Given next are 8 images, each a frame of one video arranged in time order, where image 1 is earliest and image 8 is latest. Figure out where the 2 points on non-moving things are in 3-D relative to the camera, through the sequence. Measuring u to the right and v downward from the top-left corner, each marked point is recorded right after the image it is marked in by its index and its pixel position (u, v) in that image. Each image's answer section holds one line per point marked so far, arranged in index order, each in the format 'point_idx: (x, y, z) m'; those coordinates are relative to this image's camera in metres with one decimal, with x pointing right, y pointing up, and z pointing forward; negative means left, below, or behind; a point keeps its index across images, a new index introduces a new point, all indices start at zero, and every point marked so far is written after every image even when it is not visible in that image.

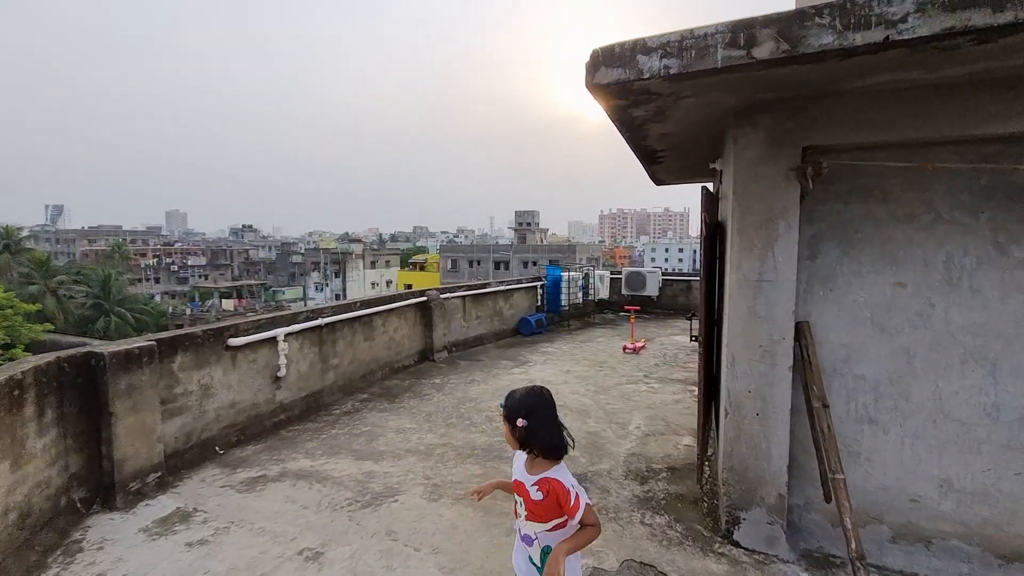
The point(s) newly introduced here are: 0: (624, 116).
0: (+0.6, +1.0, +2.7) m
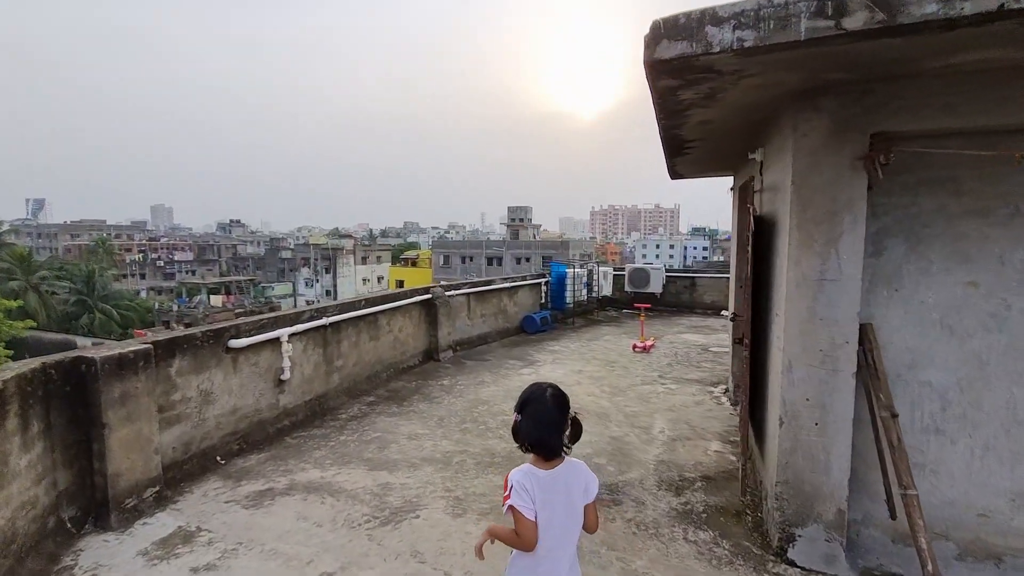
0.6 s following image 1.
0: (+0.8, +1.0, +2.5) m
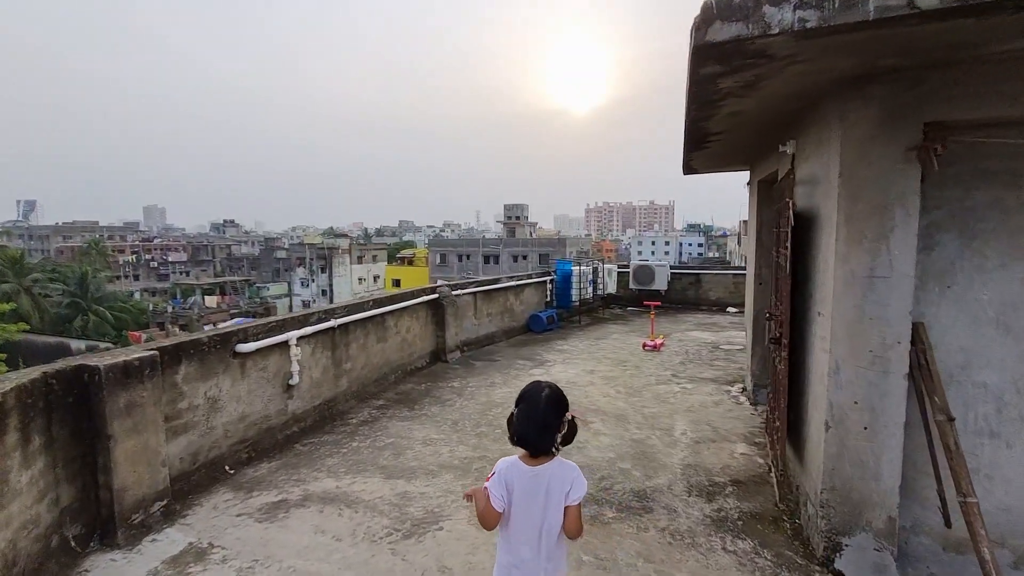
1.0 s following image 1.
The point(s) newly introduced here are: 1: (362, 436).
0: (+0.9, +1.0, +2.3) m
1: (-1.2, -1.2, +3.9) m
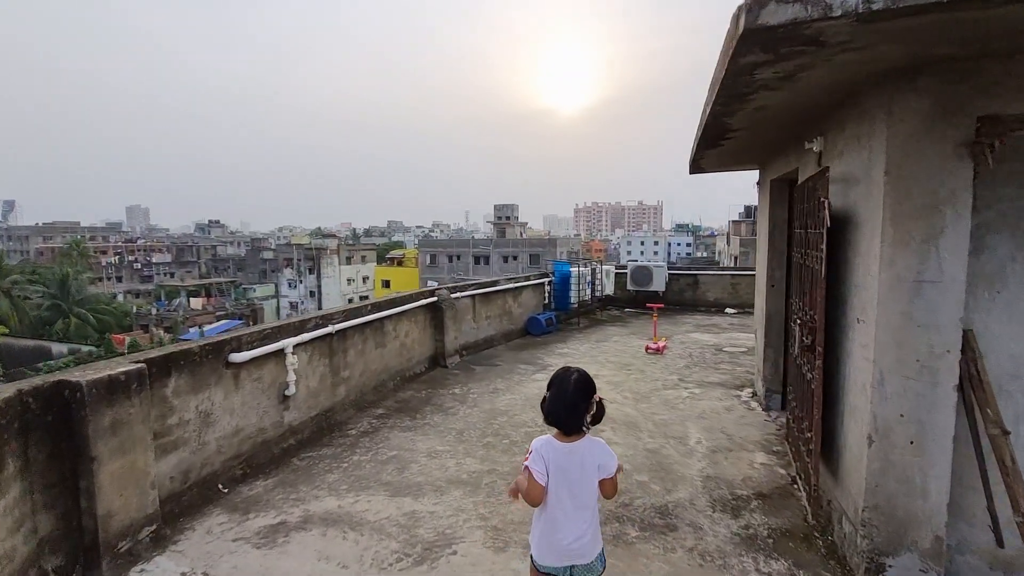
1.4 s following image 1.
0: (+1.0, +0.9, +2.2) m
1: (-1.2, -1.2, +3.7) m
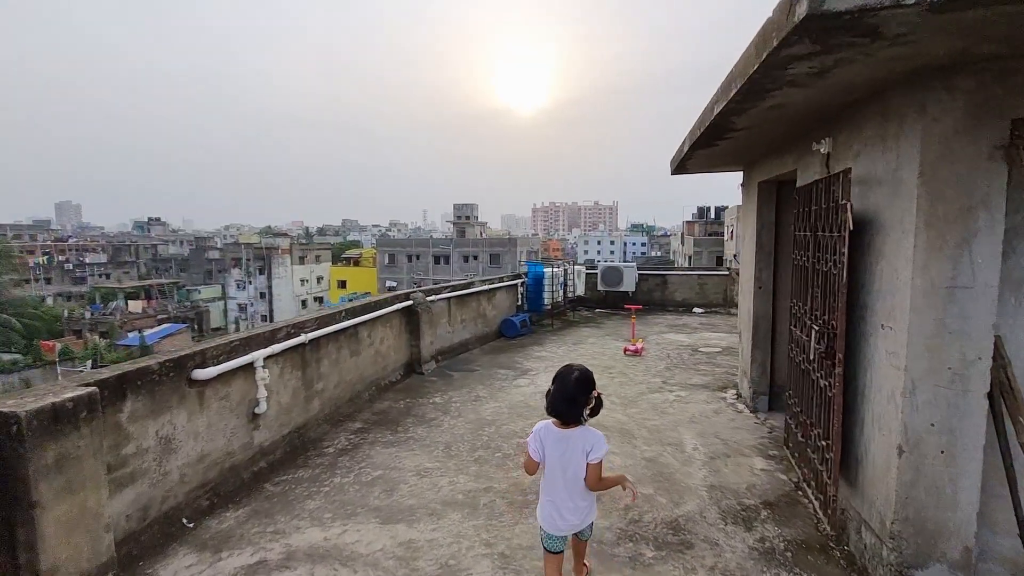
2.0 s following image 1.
0: (+1.1, +0.9, +2.1) m
1: (-1.2, -1.3, +3.4) m
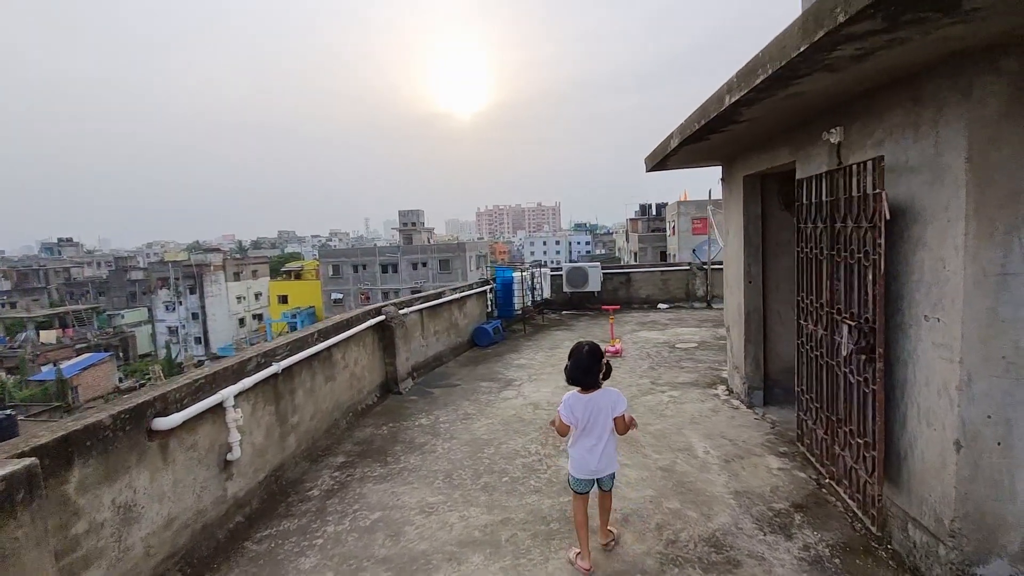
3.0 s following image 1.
0: (+1.2, +0.9, +1.9) m
1: (-1.1, -1.4, +3.0) m
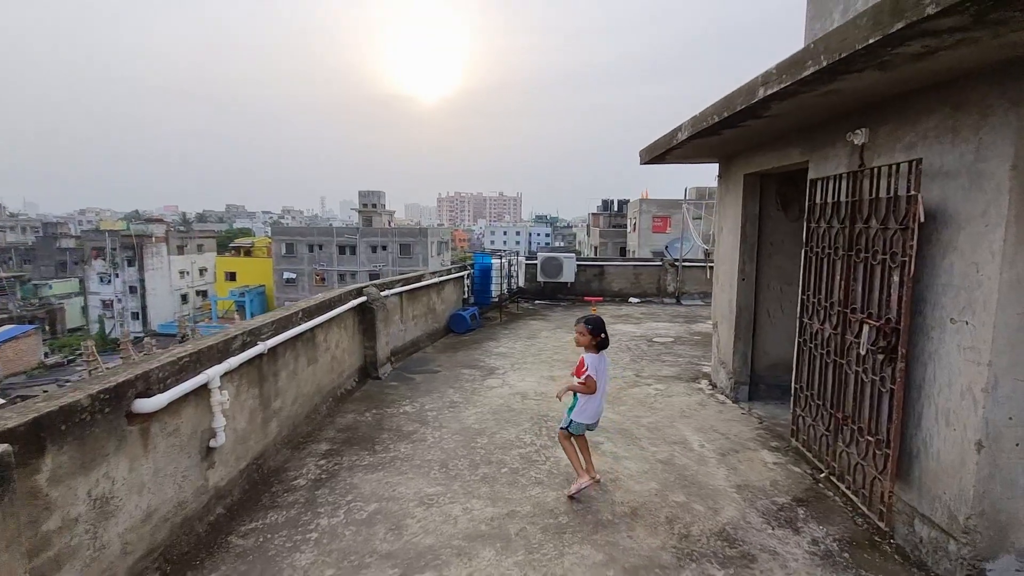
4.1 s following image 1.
0: (+1.4, +0.9, +1.9) m
1: (-1.1, -1.3, +2.8) m
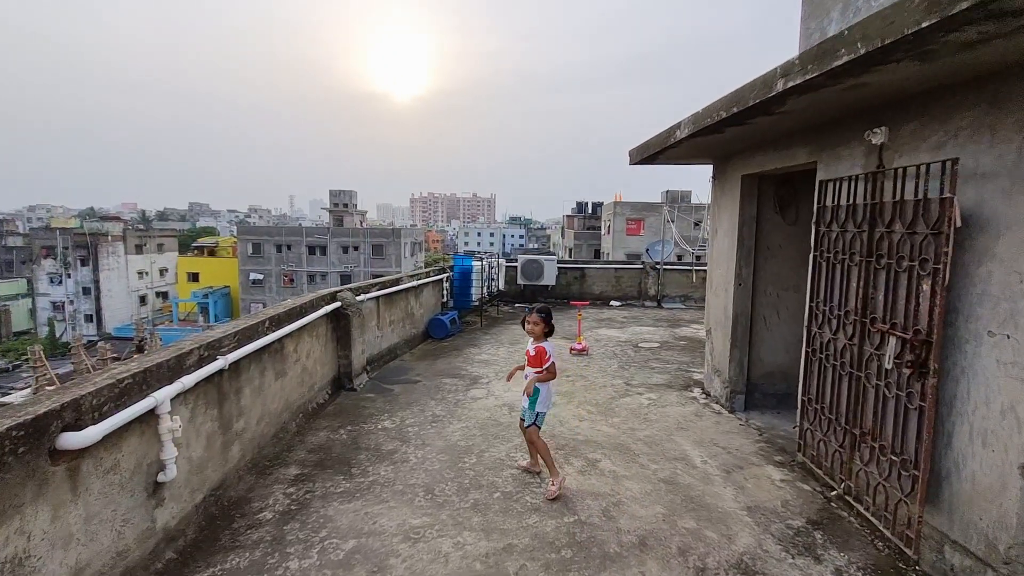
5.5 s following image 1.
0: (+1.5, +0.9, +1.7) m
1: (-1.1, -1.3, +2.5) m
